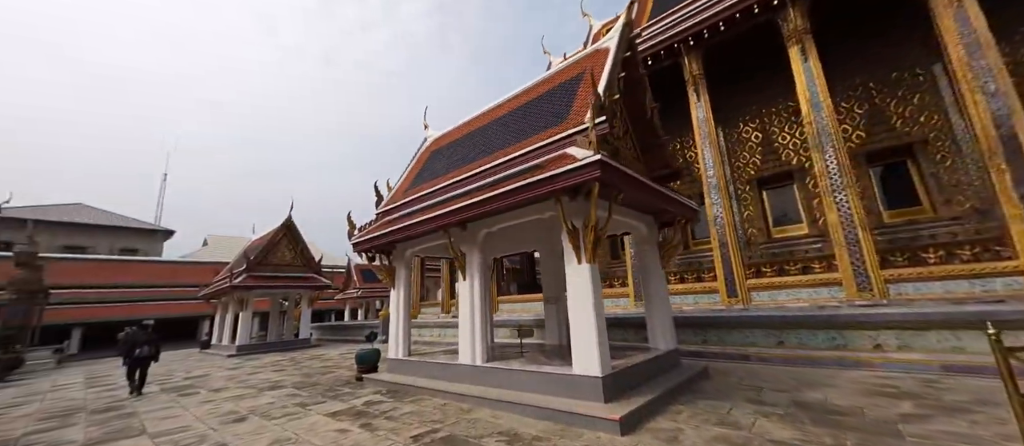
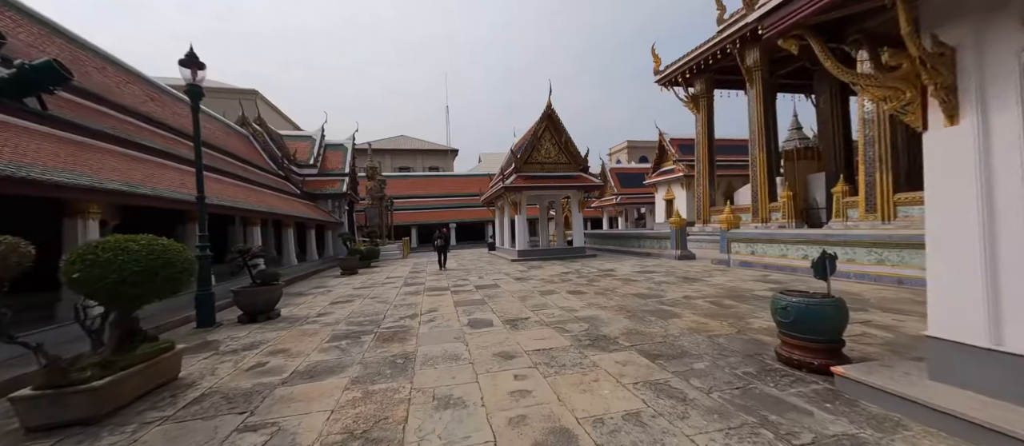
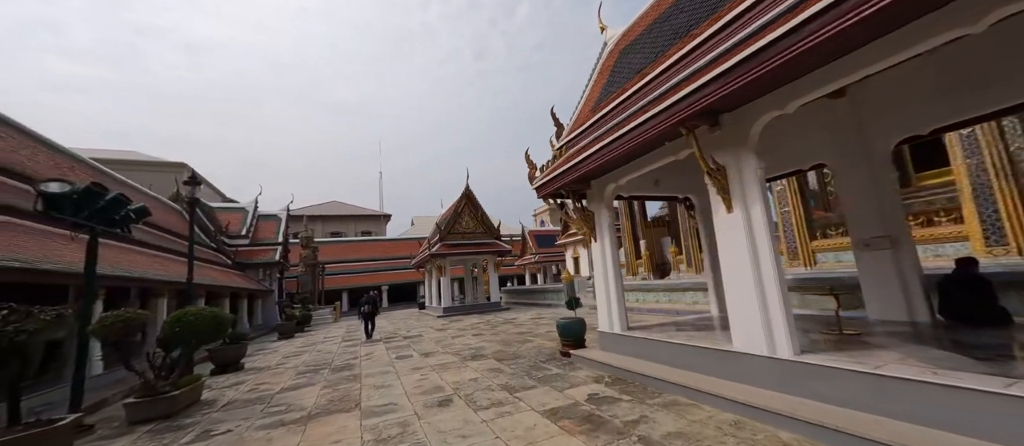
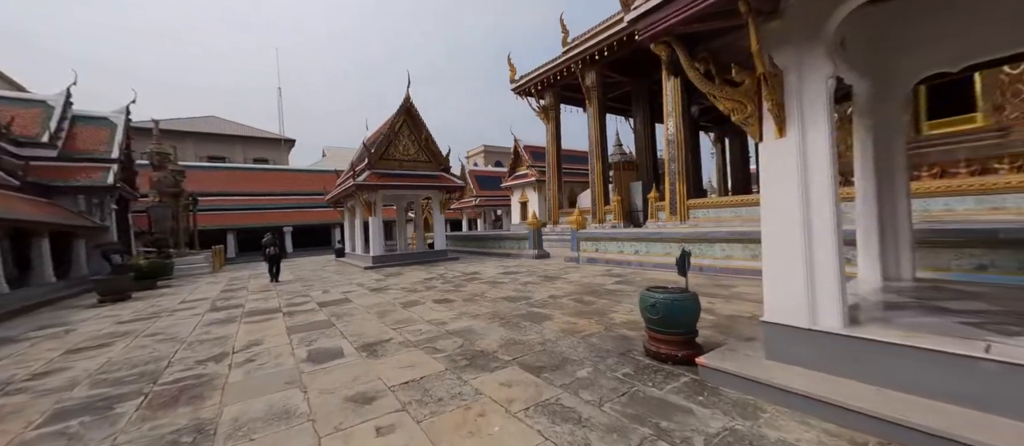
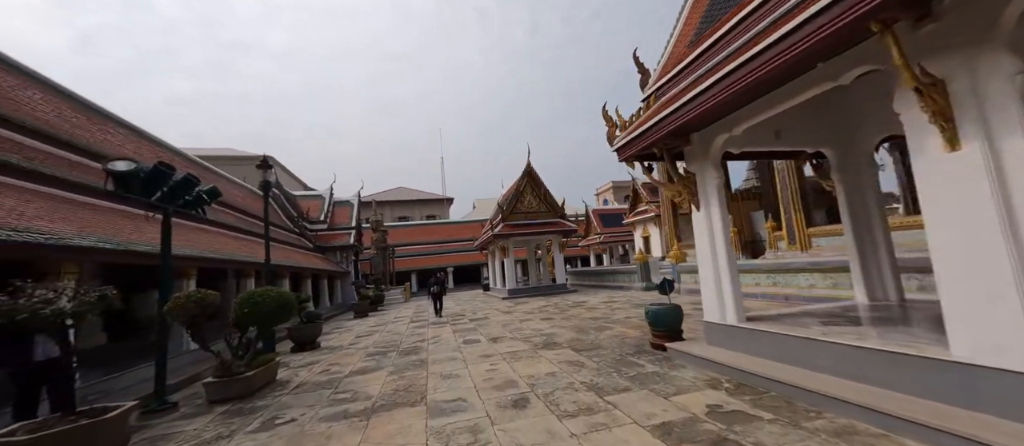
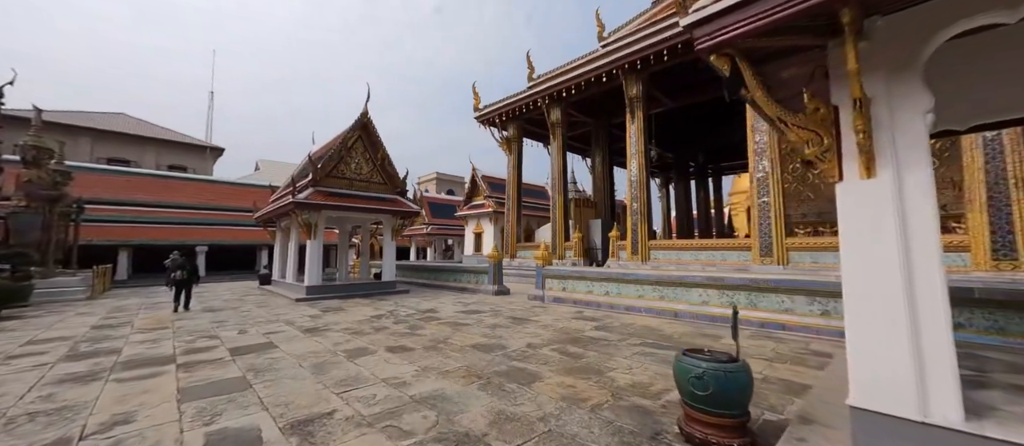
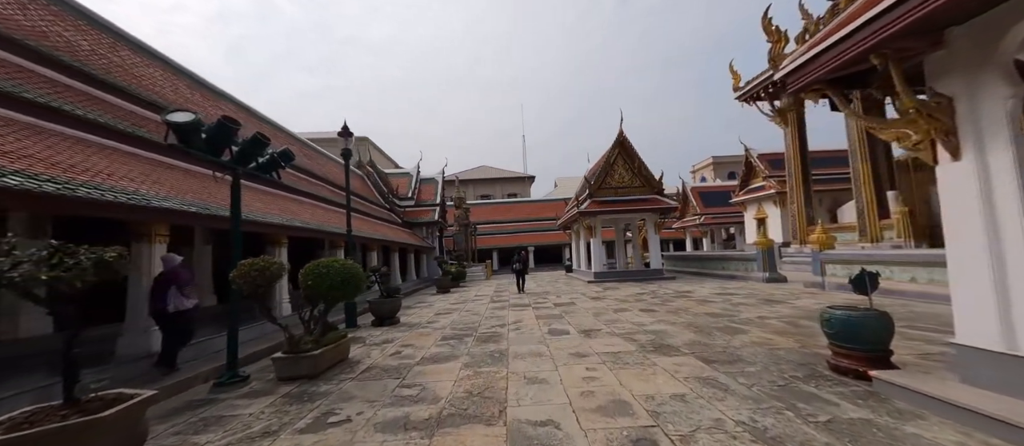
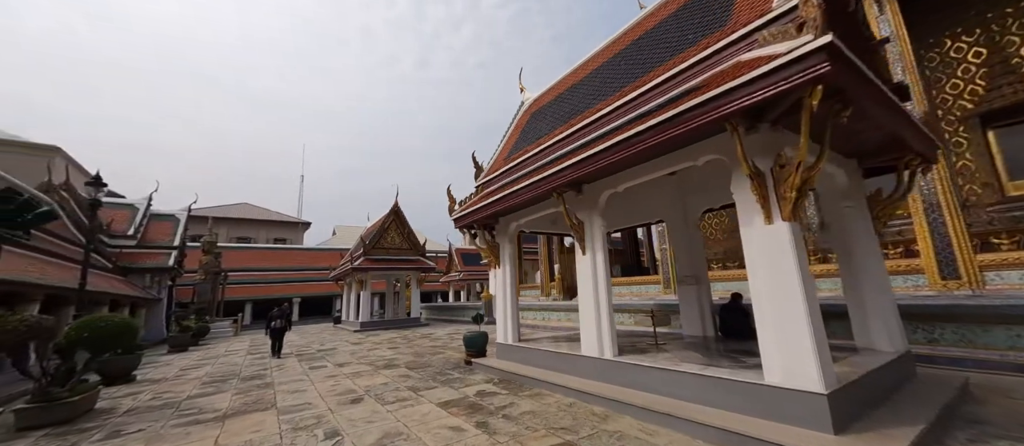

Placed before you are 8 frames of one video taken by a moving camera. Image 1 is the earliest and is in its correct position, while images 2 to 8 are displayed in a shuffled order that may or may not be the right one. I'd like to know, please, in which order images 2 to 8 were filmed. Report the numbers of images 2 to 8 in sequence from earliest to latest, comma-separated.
8, 3, 5, 7, 2, 4, 6
